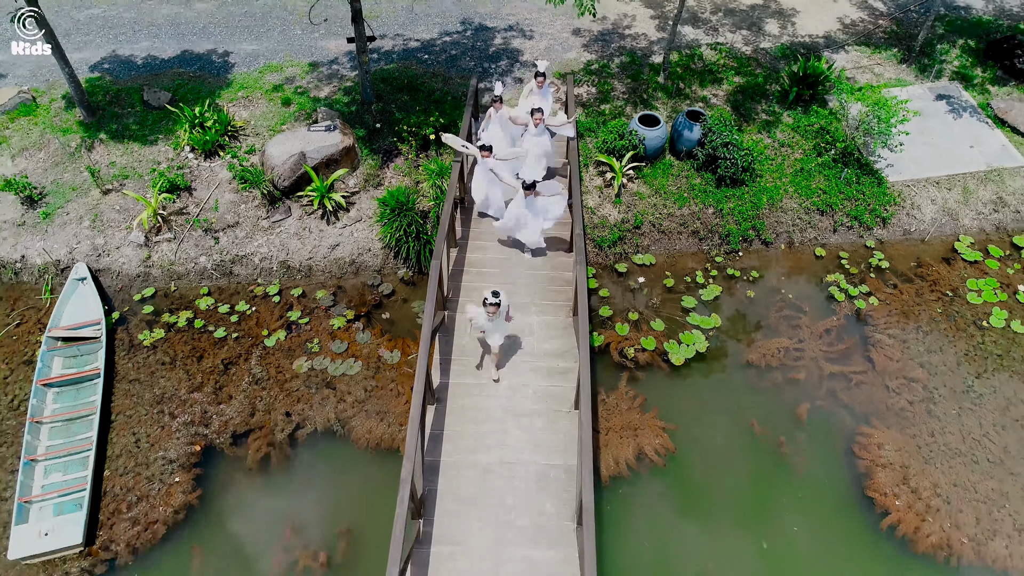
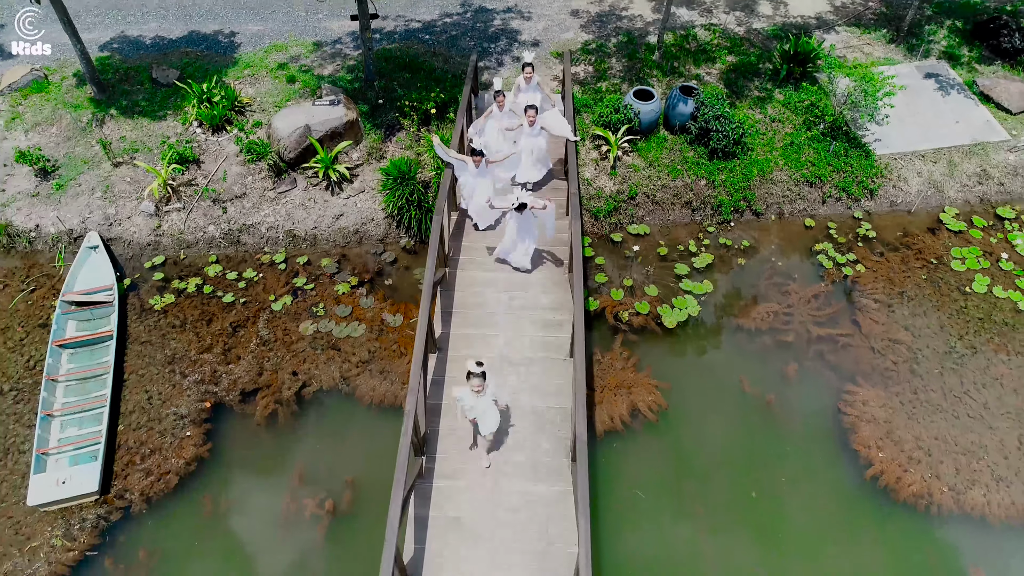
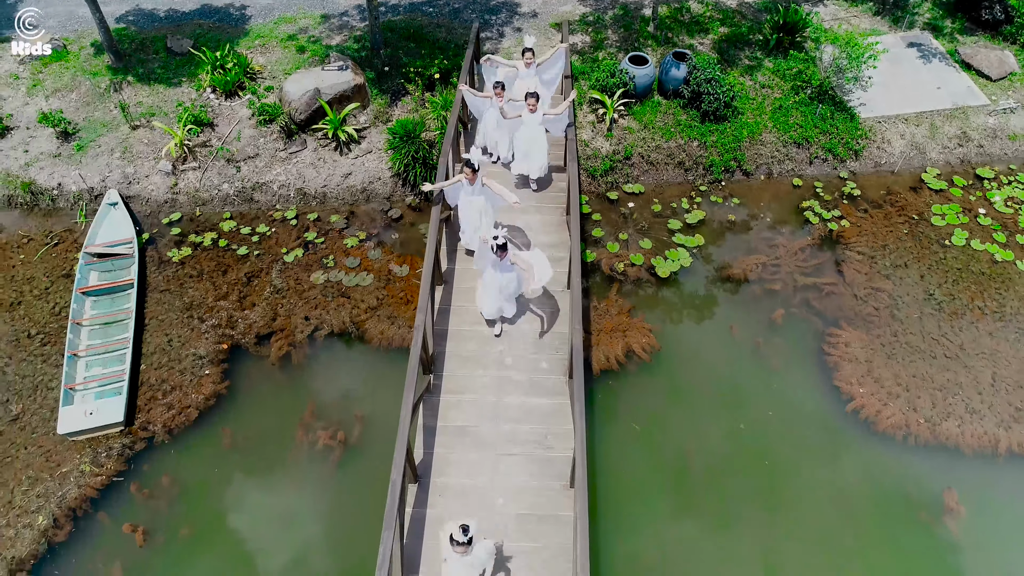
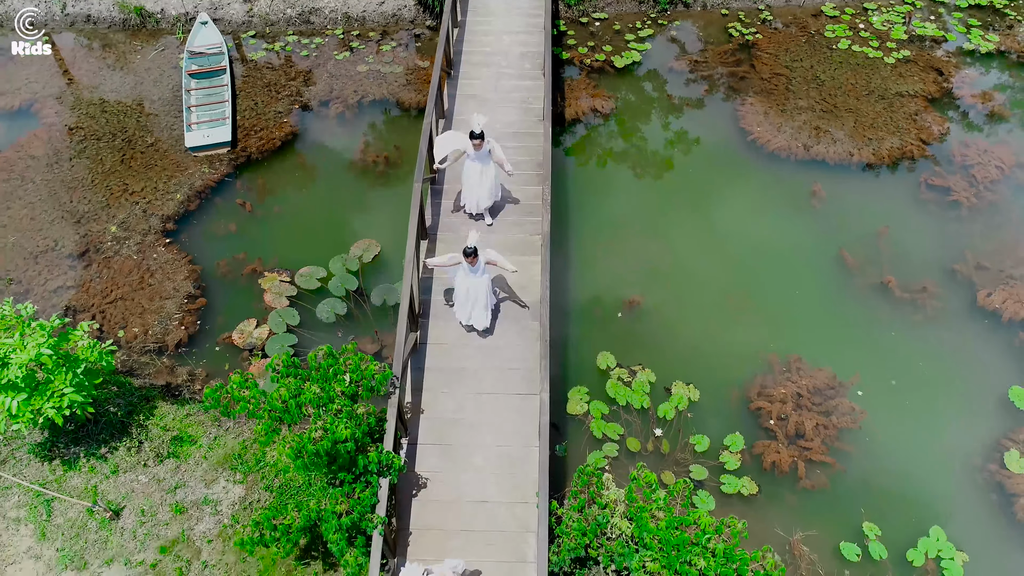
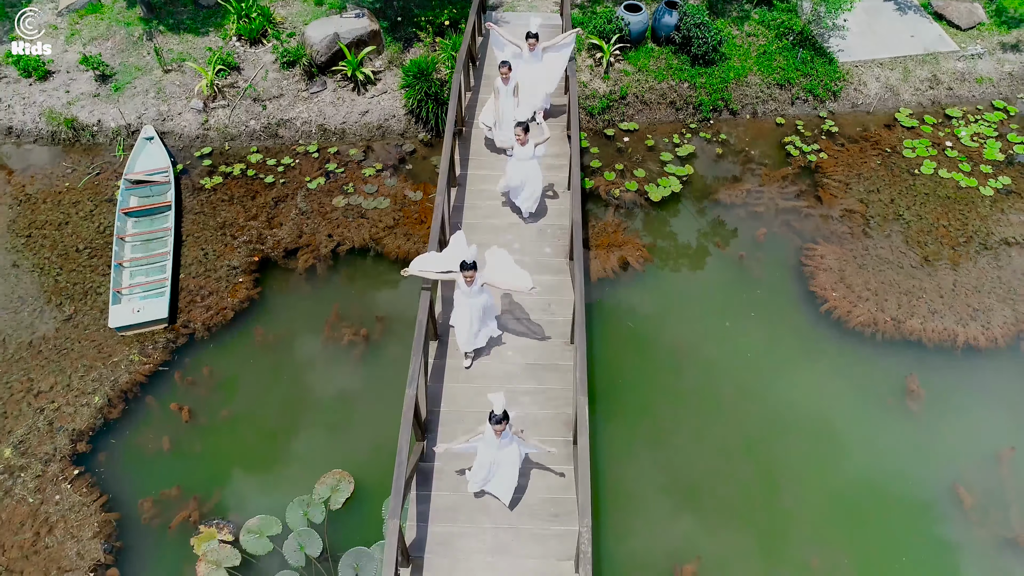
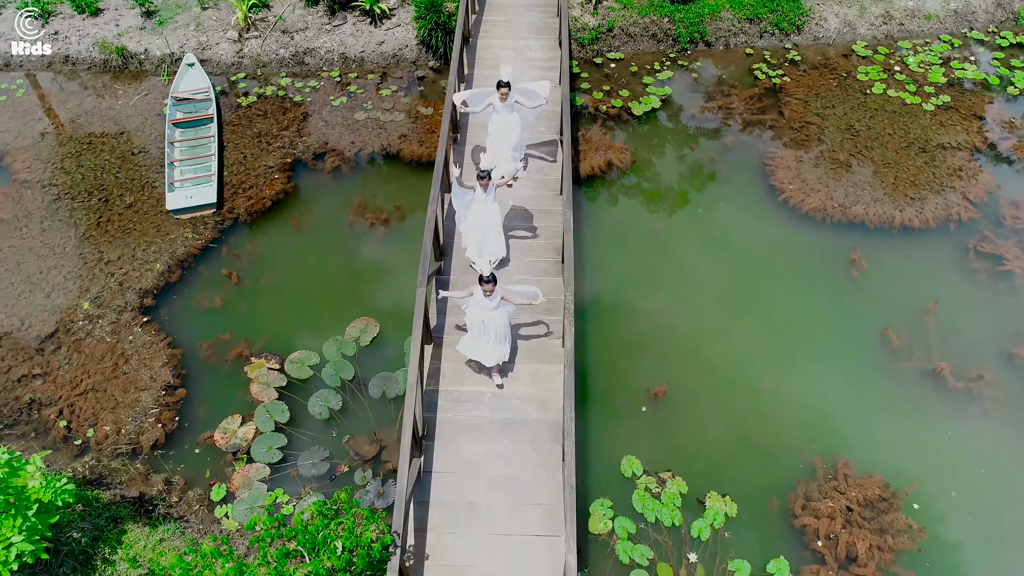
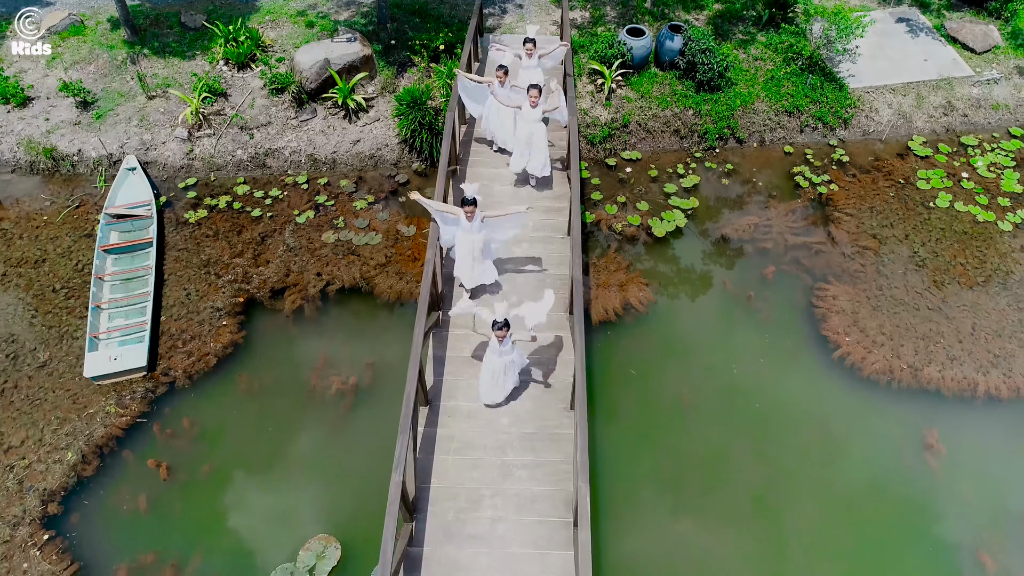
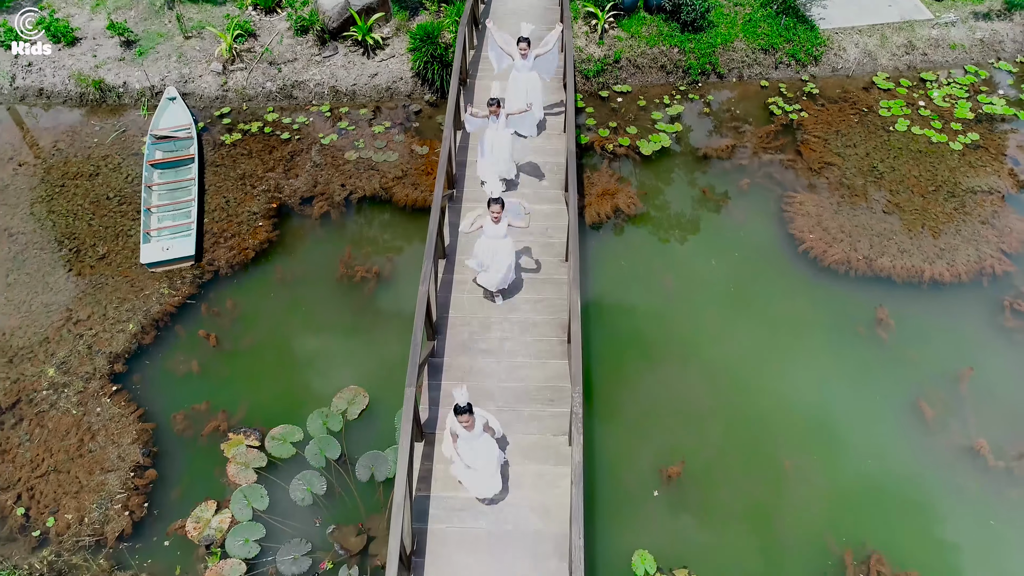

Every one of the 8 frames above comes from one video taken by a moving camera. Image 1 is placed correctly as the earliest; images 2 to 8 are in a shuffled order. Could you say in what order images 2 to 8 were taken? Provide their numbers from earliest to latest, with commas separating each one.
2, 3, 7, 5, 8, 6, 4
